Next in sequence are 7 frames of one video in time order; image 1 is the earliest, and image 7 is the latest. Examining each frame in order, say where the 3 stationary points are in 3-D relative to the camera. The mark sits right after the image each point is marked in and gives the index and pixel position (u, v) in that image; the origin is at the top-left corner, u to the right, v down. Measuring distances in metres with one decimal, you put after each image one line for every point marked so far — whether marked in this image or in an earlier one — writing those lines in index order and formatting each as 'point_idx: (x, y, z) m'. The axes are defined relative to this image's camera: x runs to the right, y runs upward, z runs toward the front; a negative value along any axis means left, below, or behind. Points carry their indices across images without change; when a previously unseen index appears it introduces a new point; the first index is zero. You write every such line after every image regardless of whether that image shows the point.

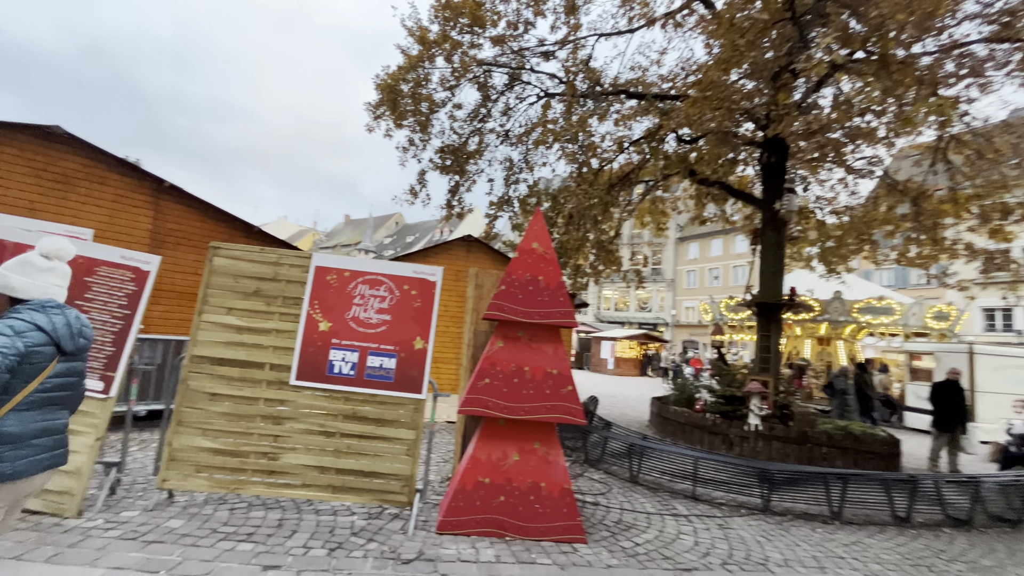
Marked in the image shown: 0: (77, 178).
0: (-5.5, +1.4, +6.0) m
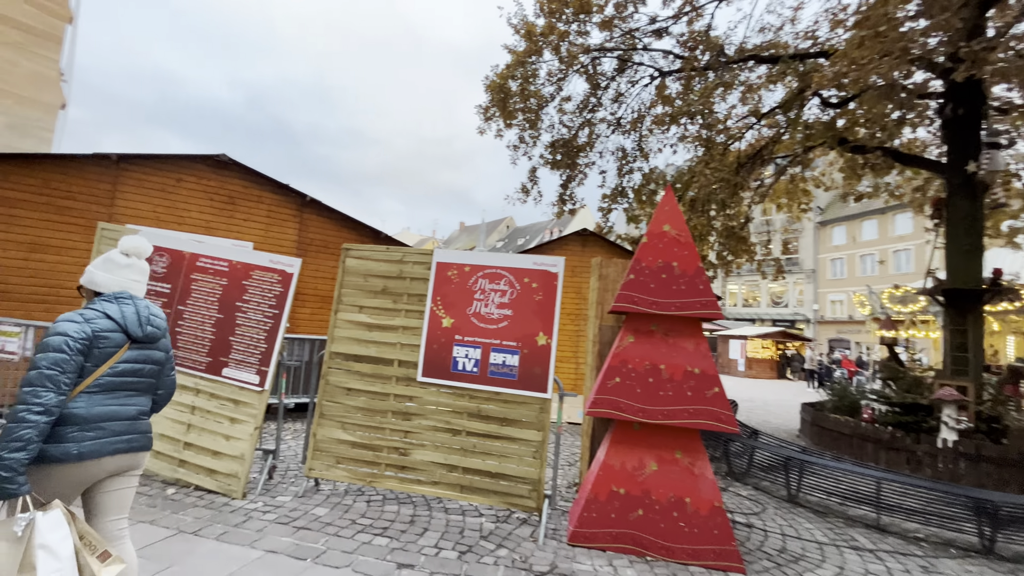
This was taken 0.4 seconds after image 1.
0: (-3.9, +1.3, +6.8) m
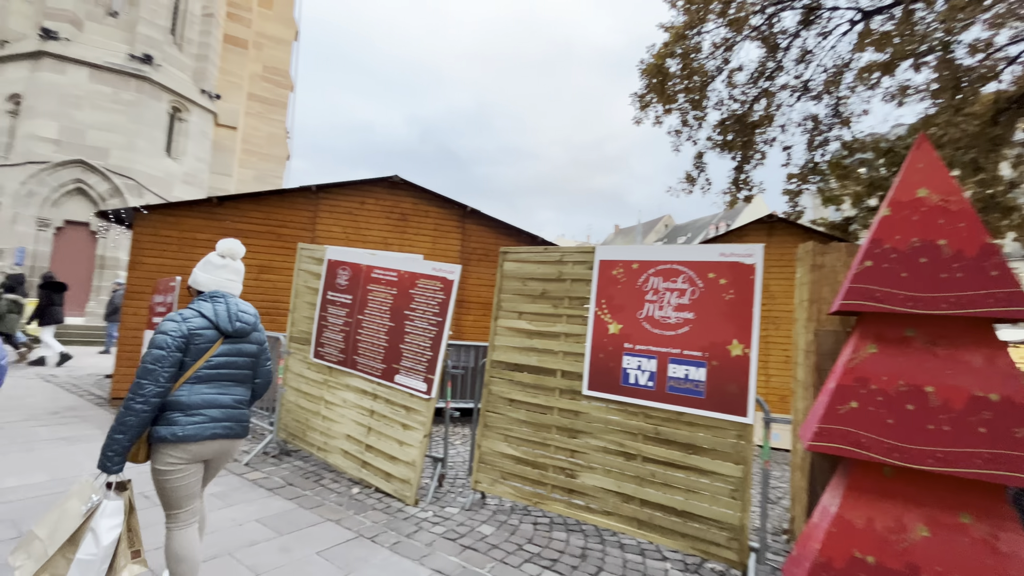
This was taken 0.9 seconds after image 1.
0: (-1.6, +1.1, +7.4) m
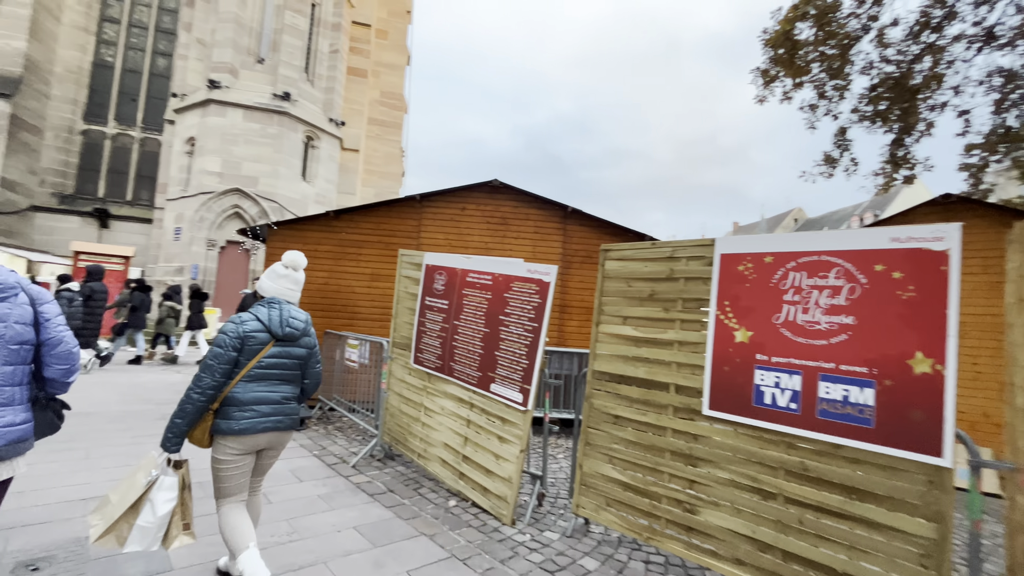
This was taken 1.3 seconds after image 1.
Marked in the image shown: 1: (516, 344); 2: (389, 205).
0: (0.0, +1.1, +7.2) m
1: (0.0, -0.4, +3.6) m
2: (-1.9, +1.3, +7.4) m
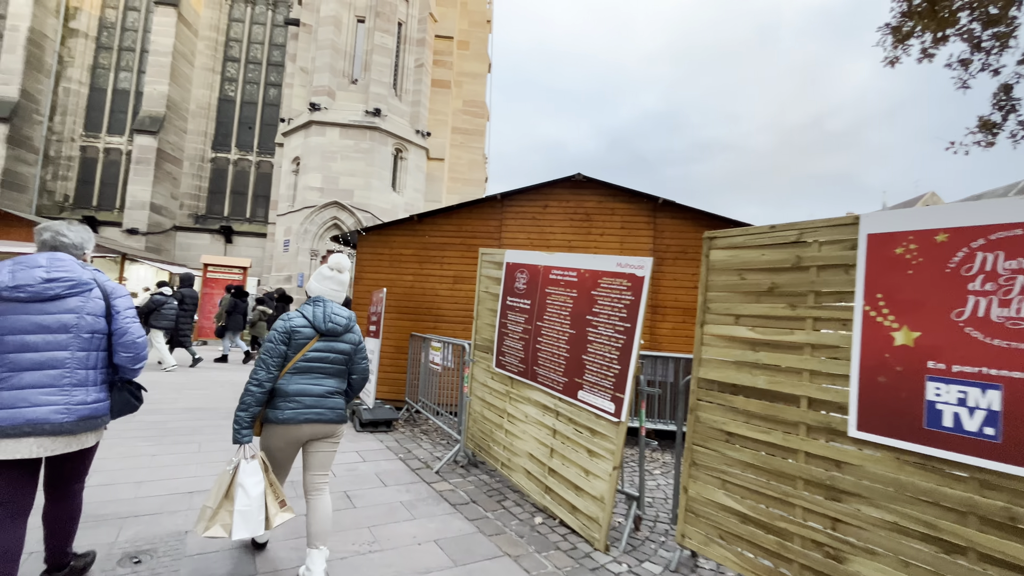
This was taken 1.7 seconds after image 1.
0: (+1.2, +1.1, +6.8) m
1: (+0.6, -0.4, +3.2) m
2: (-0.6, +1.3, +7.3) m
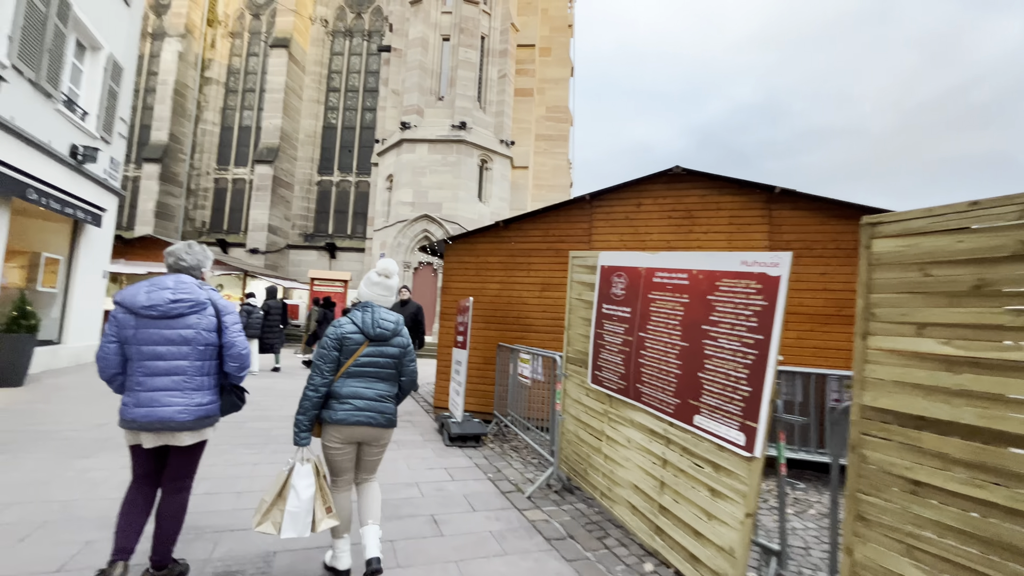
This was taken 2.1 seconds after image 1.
0: (+2.4, +1.0, +6.1) m
1: (+1.2, -0.4, +2.6) m
2: (+0.7, +1.2, +6.9) m
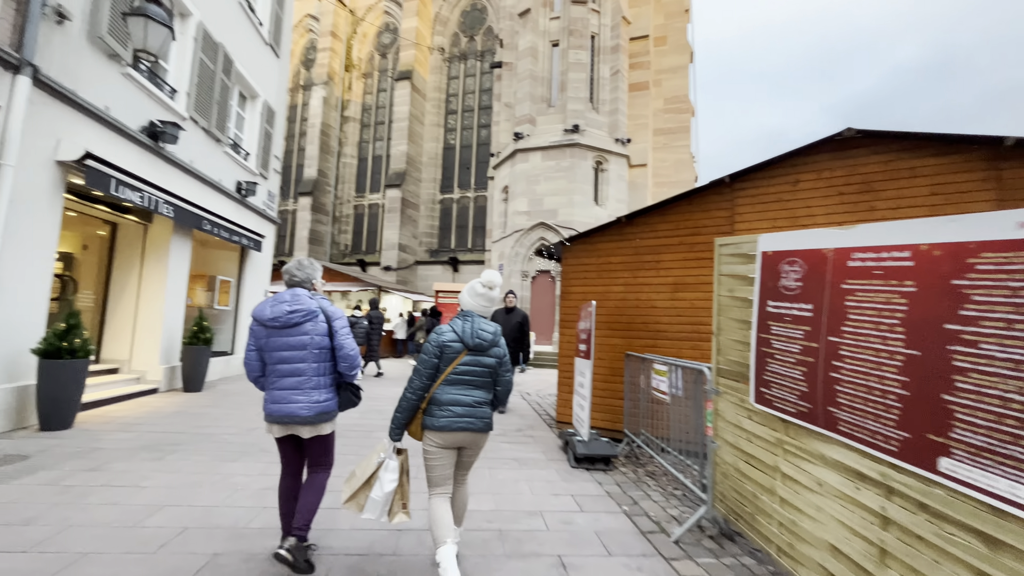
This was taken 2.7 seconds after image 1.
0: (+3.7, +1.1, +4.8) m
1: (+1.8, -0.3, +1.7) m
2: (+2.3, +1.2, +6.0) m
